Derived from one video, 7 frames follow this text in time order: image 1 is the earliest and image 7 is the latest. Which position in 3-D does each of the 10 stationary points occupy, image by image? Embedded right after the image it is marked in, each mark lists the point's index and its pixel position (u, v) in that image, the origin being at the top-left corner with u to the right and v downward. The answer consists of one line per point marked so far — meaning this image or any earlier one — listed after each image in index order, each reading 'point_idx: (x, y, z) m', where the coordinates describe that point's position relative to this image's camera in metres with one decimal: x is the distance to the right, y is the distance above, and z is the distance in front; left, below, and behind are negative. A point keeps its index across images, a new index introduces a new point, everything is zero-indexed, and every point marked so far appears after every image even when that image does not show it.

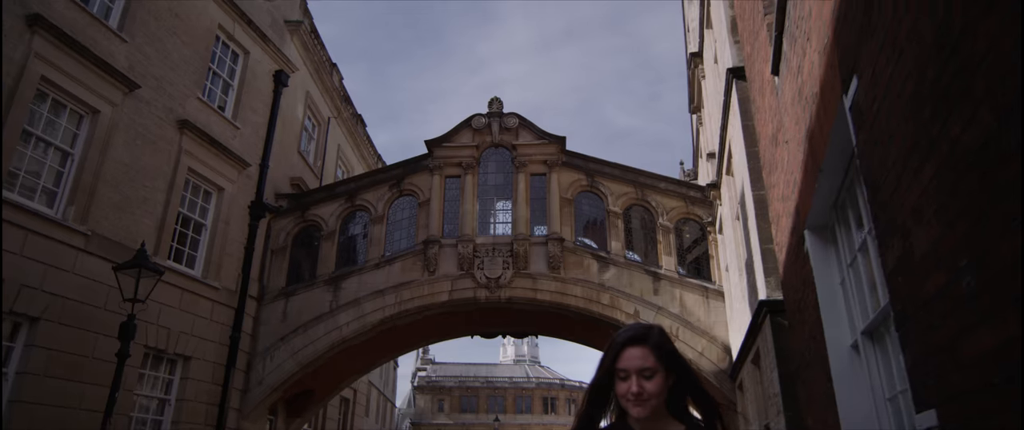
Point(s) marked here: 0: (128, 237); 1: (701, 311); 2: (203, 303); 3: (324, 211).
0: (-6.1, -0.3, +11.1) m
1: (+3.6, -1.8, +13.3) m
2: (-5.6, -1.6, +12.7) m
3: (-4.1, +0.1, +15.3) m
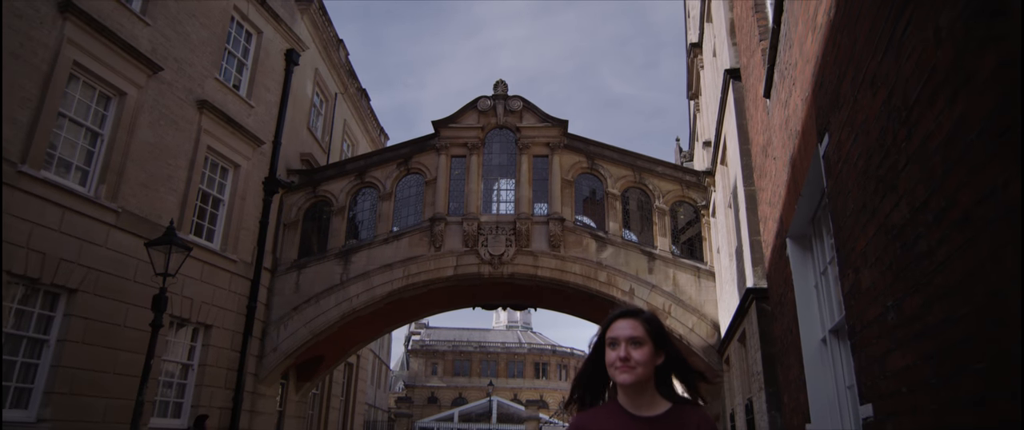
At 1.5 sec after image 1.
0: (-6.0, 0.0, +11.7) m
1: (+3.6, -1.5, +14.1) m
2: (-5.5, -1.1, +13.4) m
3: (-4.1, +0.6, +15.9) m
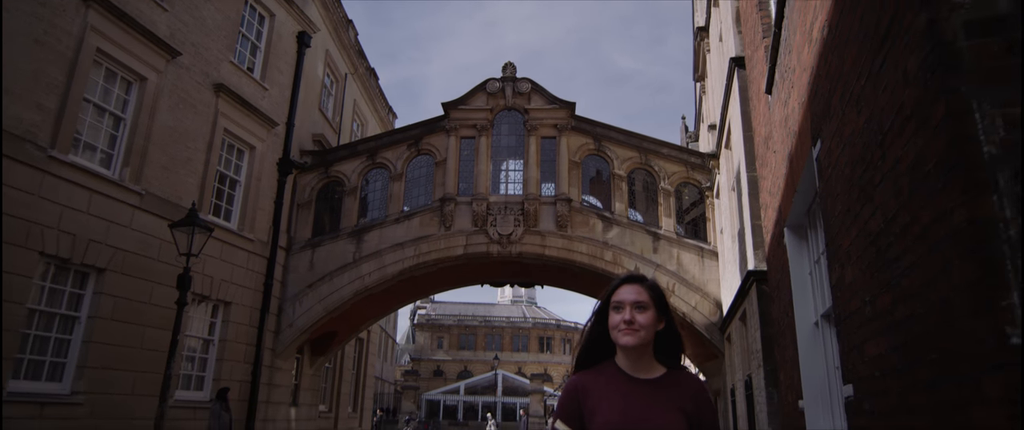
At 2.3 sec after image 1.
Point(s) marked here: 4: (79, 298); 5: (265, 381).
0: (-5.8, +0.4, +12.1) m
1: (+3.8, -1.1, +14.5) m
2: (-5.3, -0.7, +13.8) m
3: (-3.9, +1.1, +16.3) m
4: (-6.4, -1.2, +10.3) m
5: (-5.1, -3.4, +14.5) m
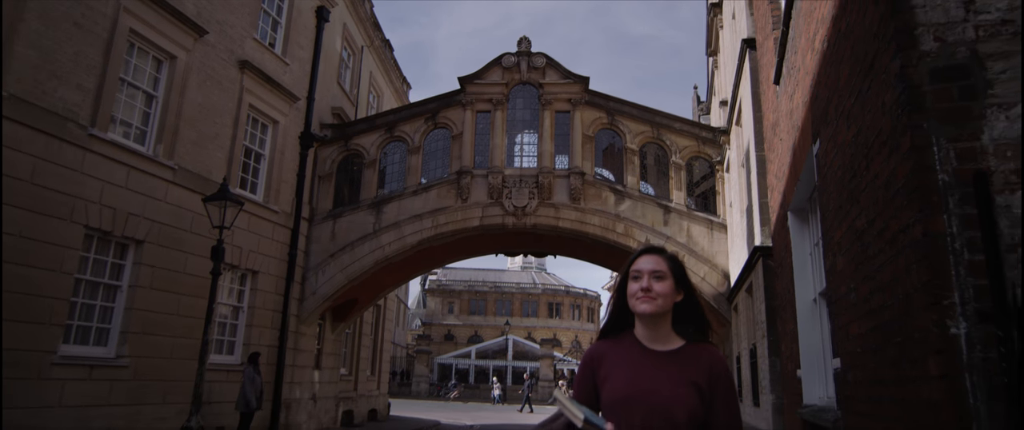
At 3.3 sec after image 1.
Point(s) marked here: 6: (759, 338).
0: (-5.5, +0.8, +12.7) m
1: (+4.1, -0.5, +15.0) m
2: (-5.0, -0.2, +14.4) m
3: (-3.5, +1.8, +16.8) m
4: (-6.1, -0.8, +10.9) m
5: (-4.8, -2.8, +15.2) m
6: (+3.3, -1.6, +9.4) m
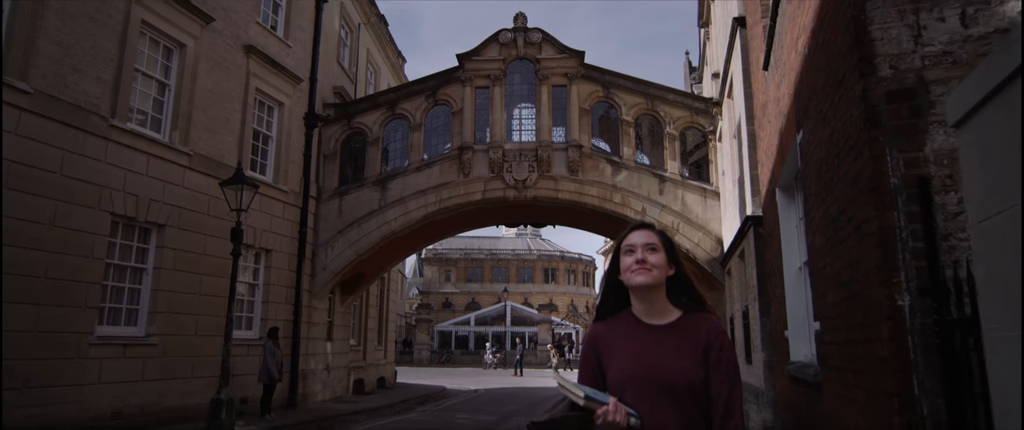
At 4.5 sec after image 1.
0: (-5.5, +1.2, +13.1) m
1: (+4.1, +0.2, +15.6) m
2: (-5.0, +0.2, +14.9) m
3: (-3.6, +2.4, +17.2) m
4: (-6.0, -0.6, +11.5) m
5: (-4.7, -2.4, +15.8) m
6: (+3.4, -1.2, +10.1) m
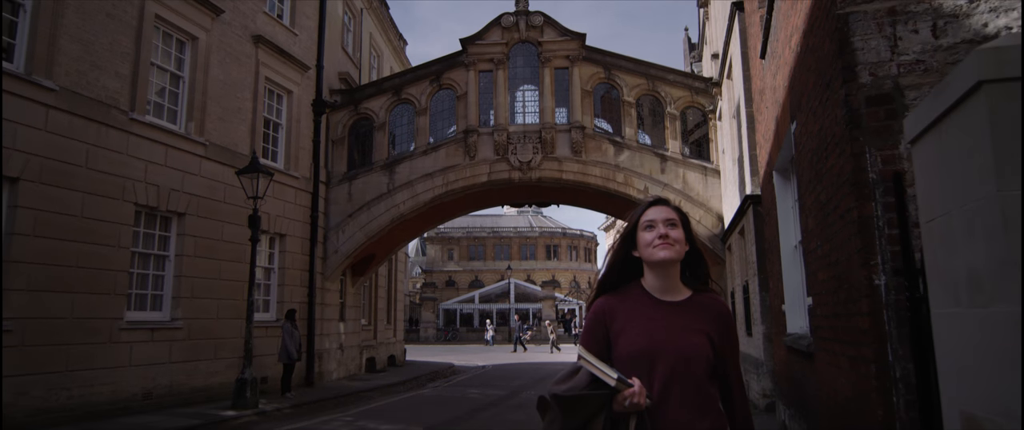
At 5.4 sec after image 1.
0: (-5.4, +1.4, +13.5) m
1: (+4.3, +0.7, +16.0) m
2: (-4.9, +0.5, +15.3) m
3: (-3.5, +2.8, +17.5) m
4: (-5.9, -0.4, +11.9) m
5: (-4.5, -2.0, +16.3) m
6: (+3.6, -0.9, +10.5) m
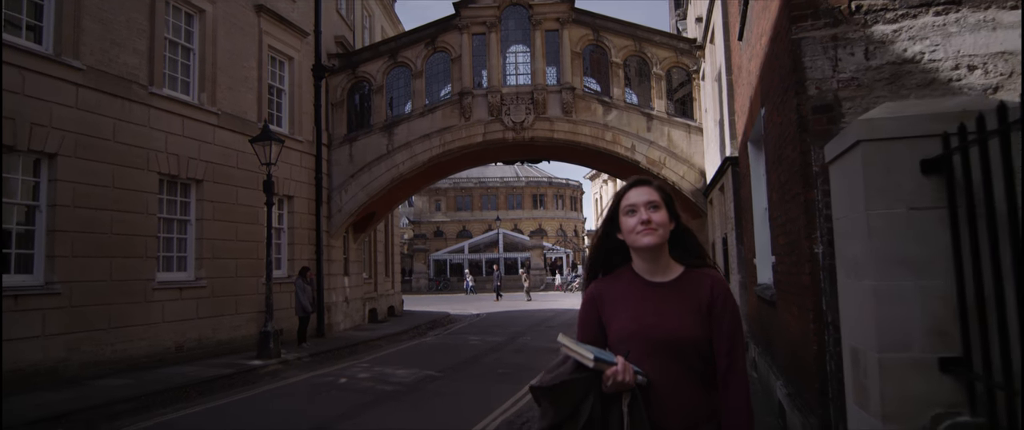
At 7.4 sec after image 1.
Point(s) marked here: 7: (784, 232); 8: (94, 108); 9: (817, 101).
0: (-5.5, +2.1, +14.2) m
1: (+4.1, +1.7, +16.9) m
2: (-5.0, +1.4, +16.0) m
3: (-3.7, +3.8, +18.1) m
4: (-5.9, +0.2, +12.7) m
5: (-4.6, -1.1, +17.3) m
6: (+3.6, -0.2, +11.6) m
7: (+2.1, -0.1, +5.3) m
8: (-6.3, +1.6, +10.7) m
9: (+2.0, +0.8, +4.5) m
